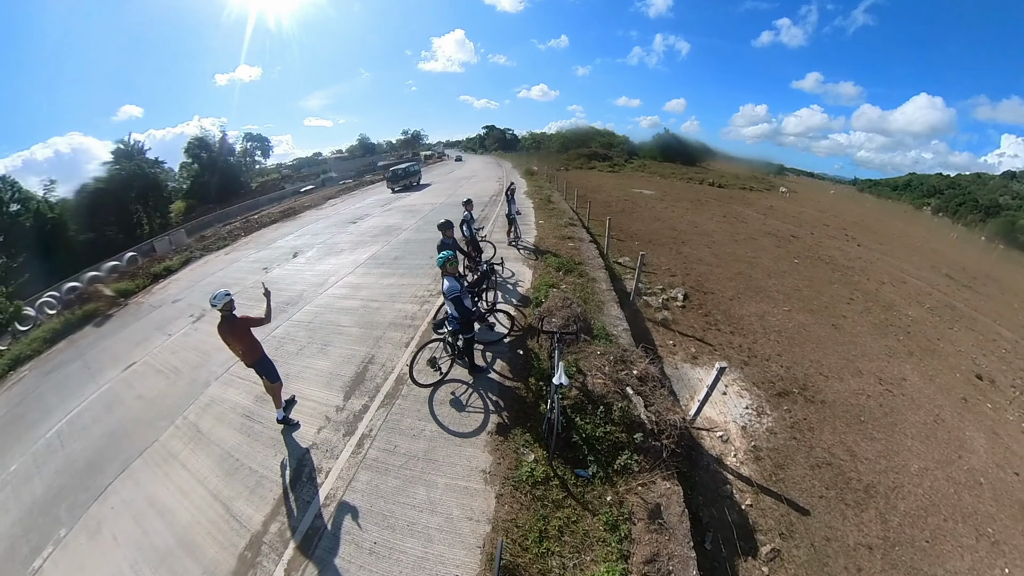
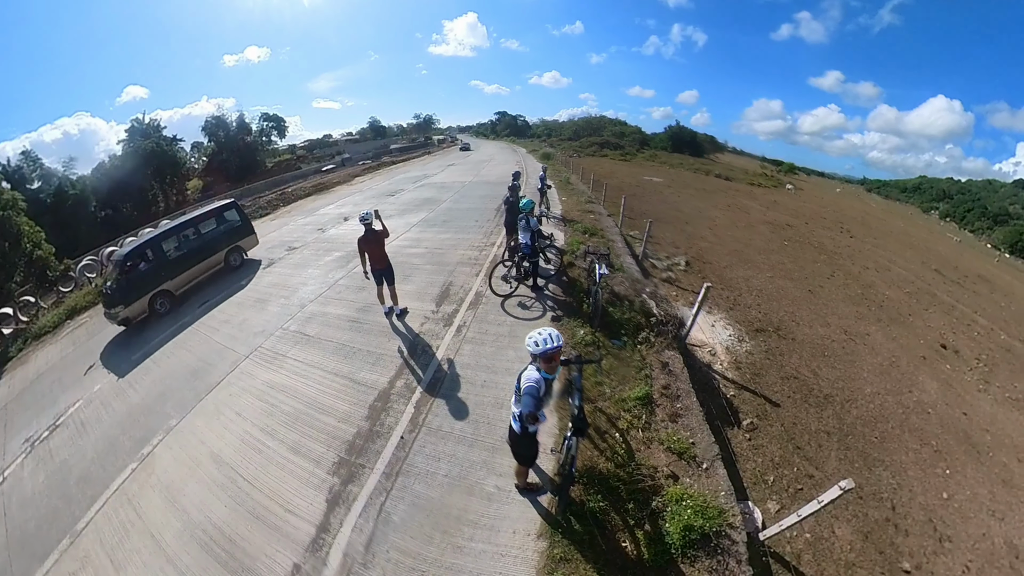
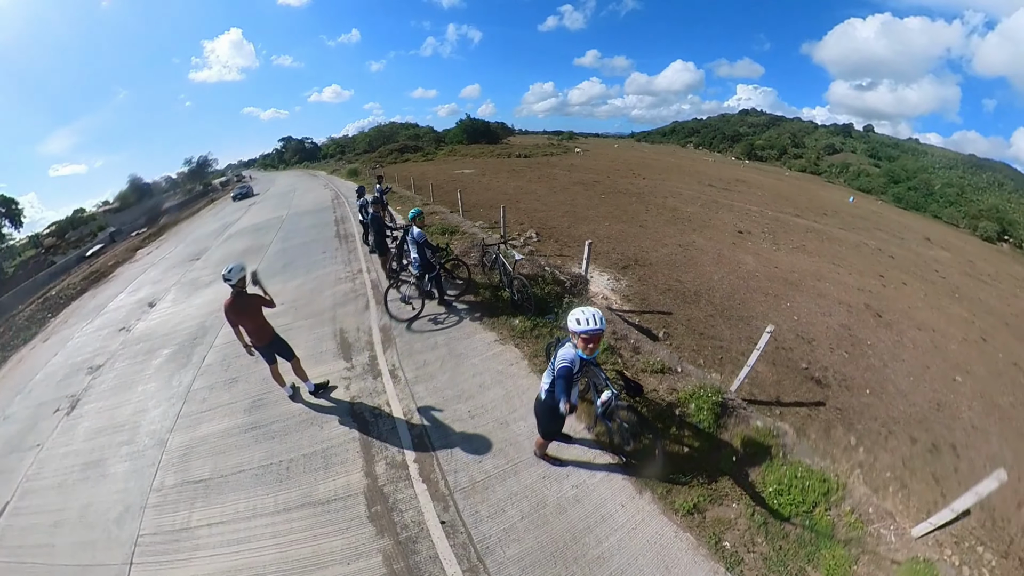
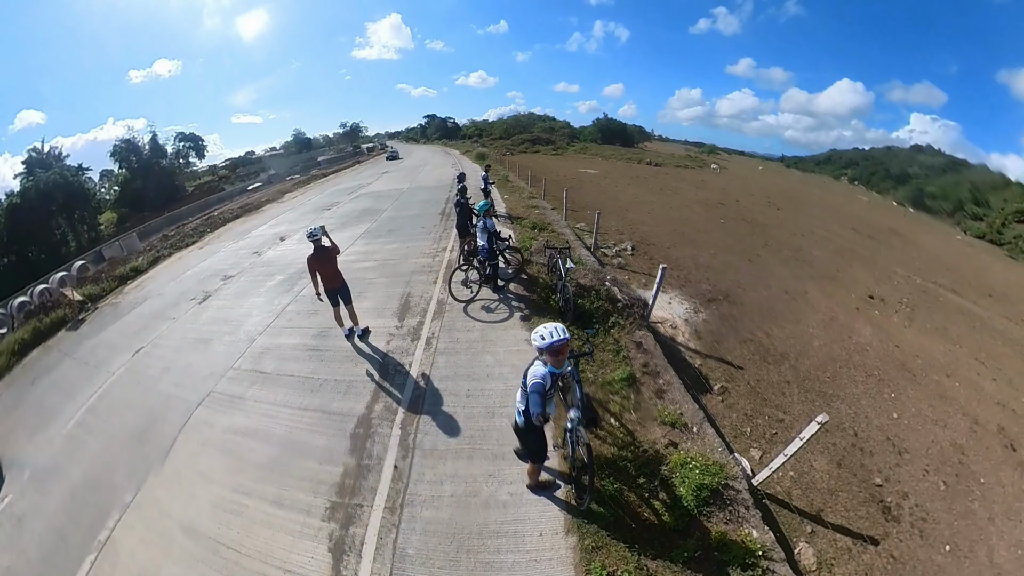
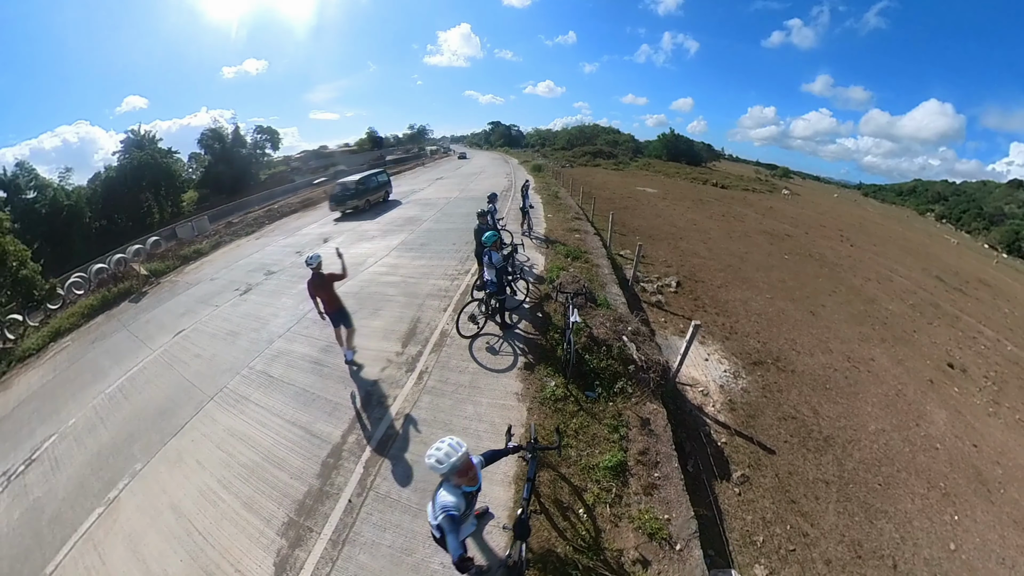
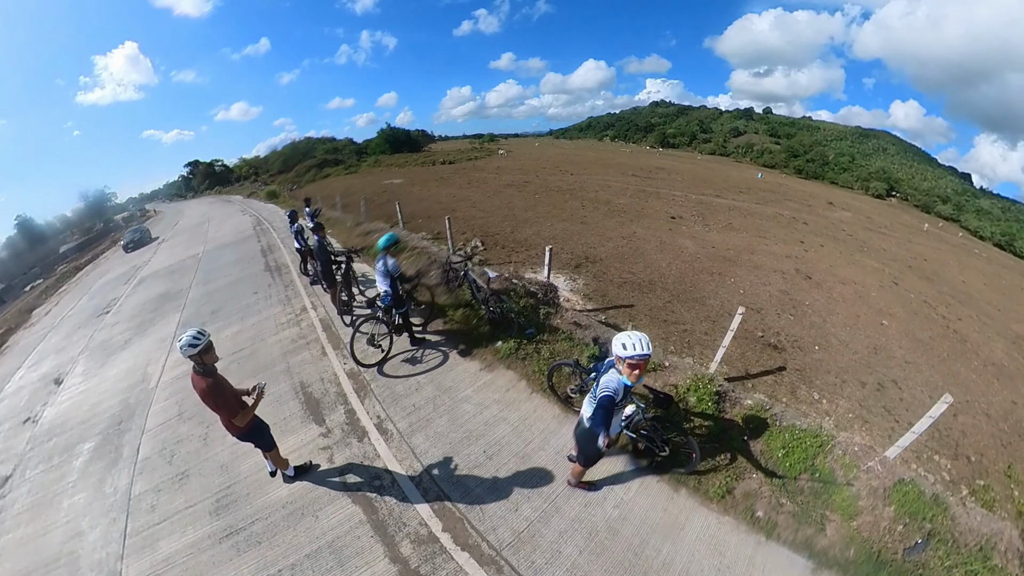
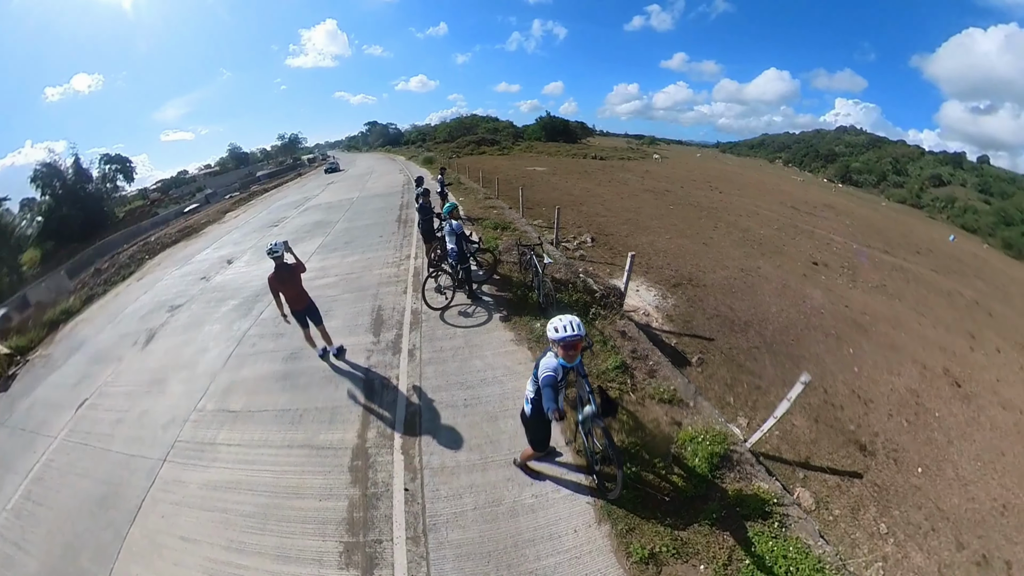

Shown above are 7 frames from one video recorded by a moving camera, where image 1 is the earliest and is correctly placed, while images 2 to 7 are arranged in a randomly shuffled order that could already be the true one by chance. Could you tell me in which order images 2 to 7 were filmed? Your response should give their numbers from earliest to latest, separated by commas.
5, 2, 4, 7, 3, 6
